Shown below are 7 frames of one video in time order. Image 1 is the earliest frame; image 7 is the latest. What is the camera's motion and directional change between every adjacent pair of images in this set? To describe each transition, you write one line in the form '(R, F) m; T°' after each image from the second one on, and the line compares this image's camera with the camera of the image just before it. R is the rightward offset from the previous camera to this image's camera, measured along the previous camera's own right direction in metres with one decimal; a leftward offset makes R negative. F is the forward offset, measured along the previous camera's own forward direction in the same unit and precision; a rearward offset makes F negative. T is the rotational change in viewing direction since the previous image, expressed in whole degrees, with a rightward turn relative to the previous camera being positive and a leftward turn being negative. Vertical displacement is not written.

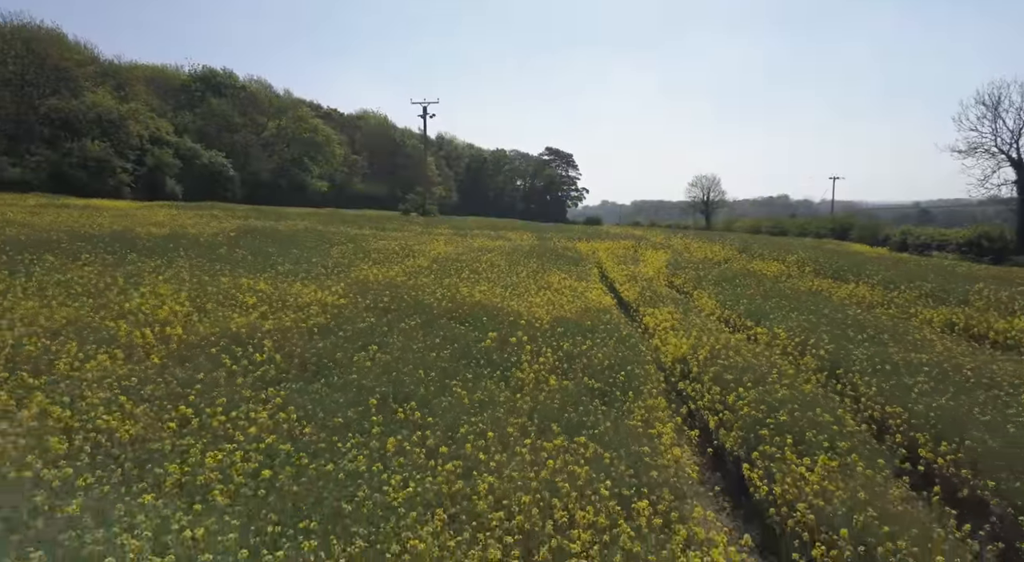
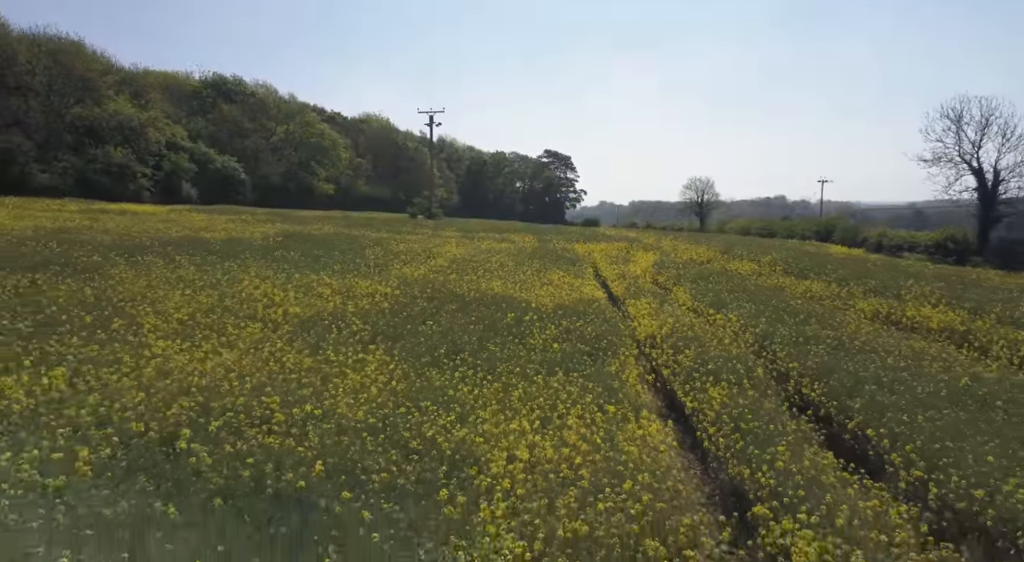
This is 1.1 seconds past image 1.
(-0.4, -4.7) m; 0°
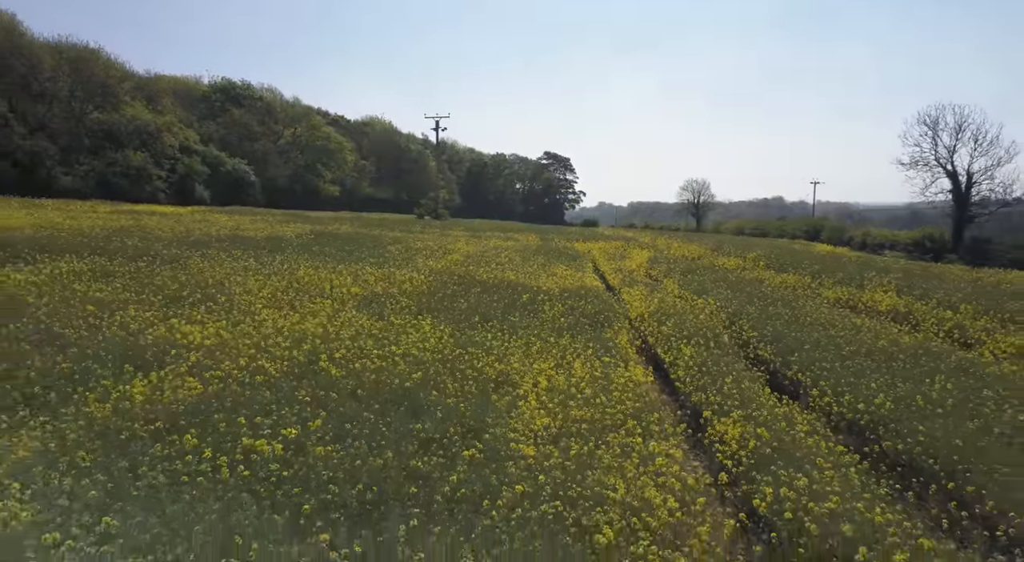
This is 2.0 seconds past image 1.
(-0.5, -3.8) m; 0°
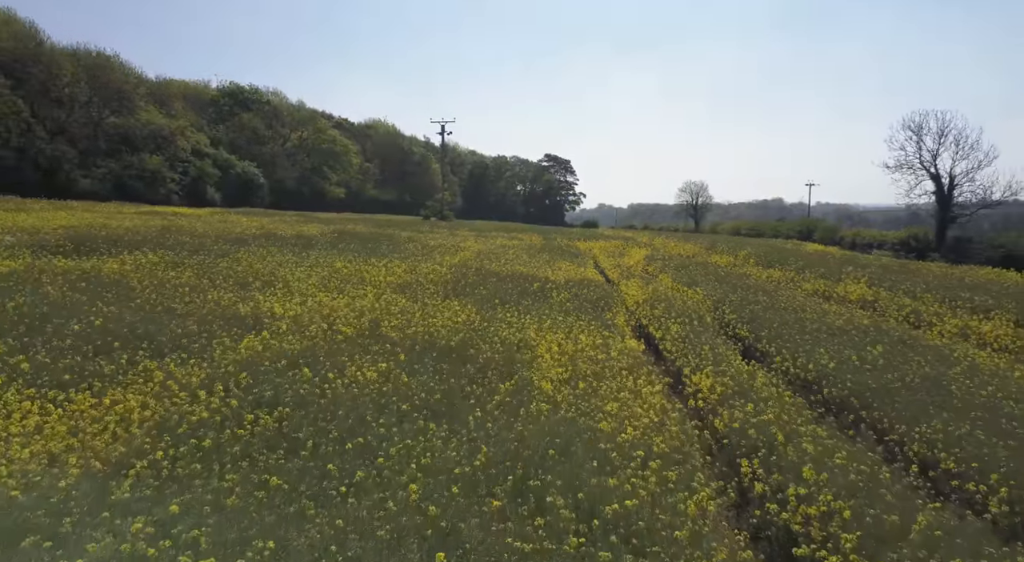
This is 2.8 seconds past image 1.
(-0.5, -3.1) m; 0°
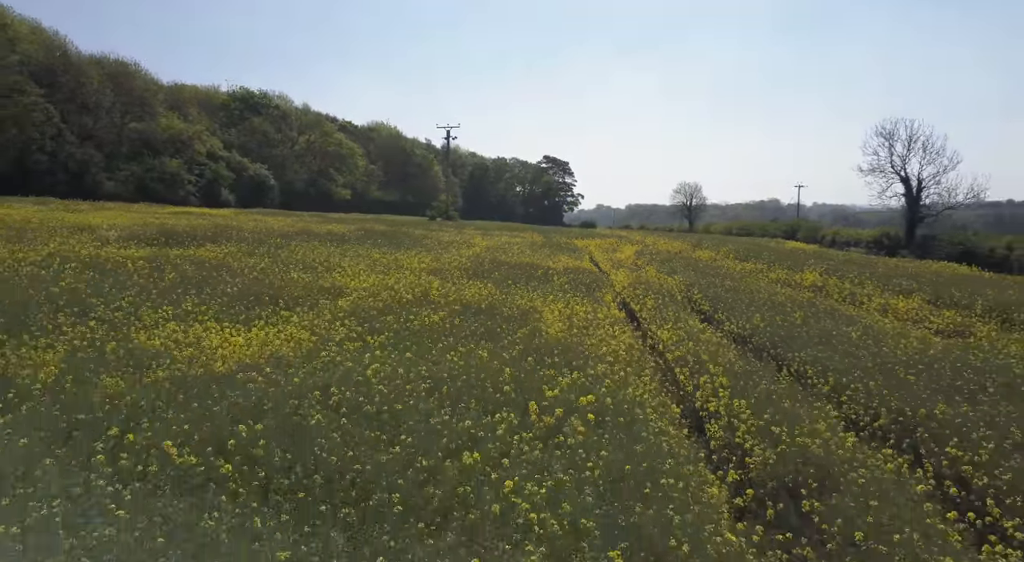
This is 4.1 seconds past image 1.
(-0.5, -5.2) m; 0°
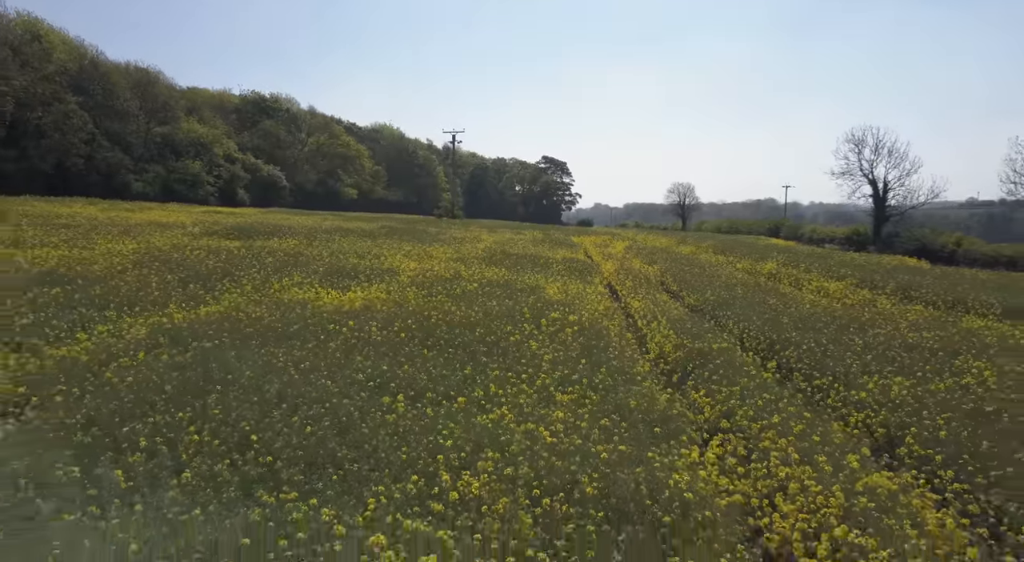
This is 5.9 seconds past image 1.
(-0.5, -6.6) m; 0°
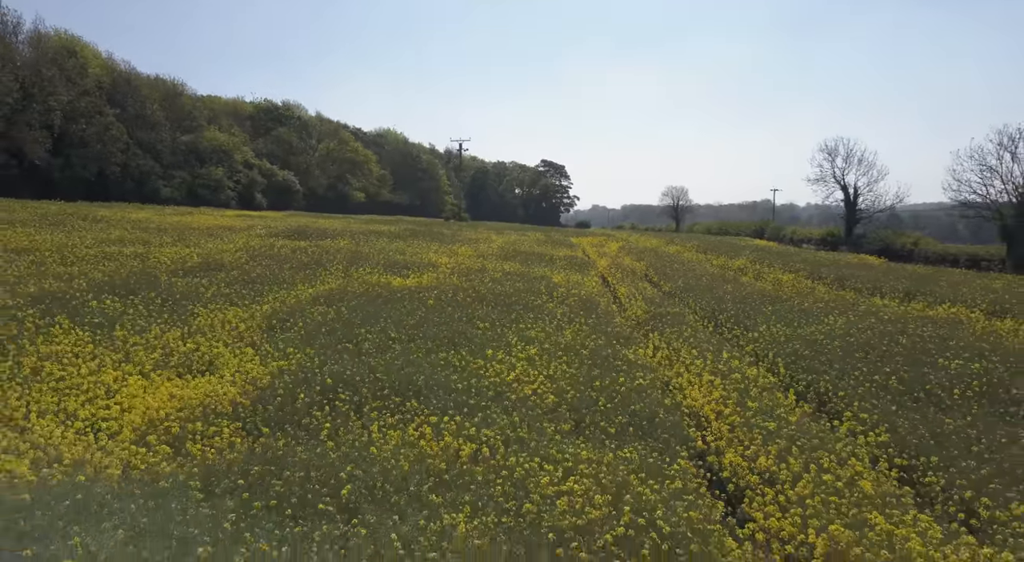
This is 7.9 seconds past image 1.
(-0.9, -7.3) m; 0°
